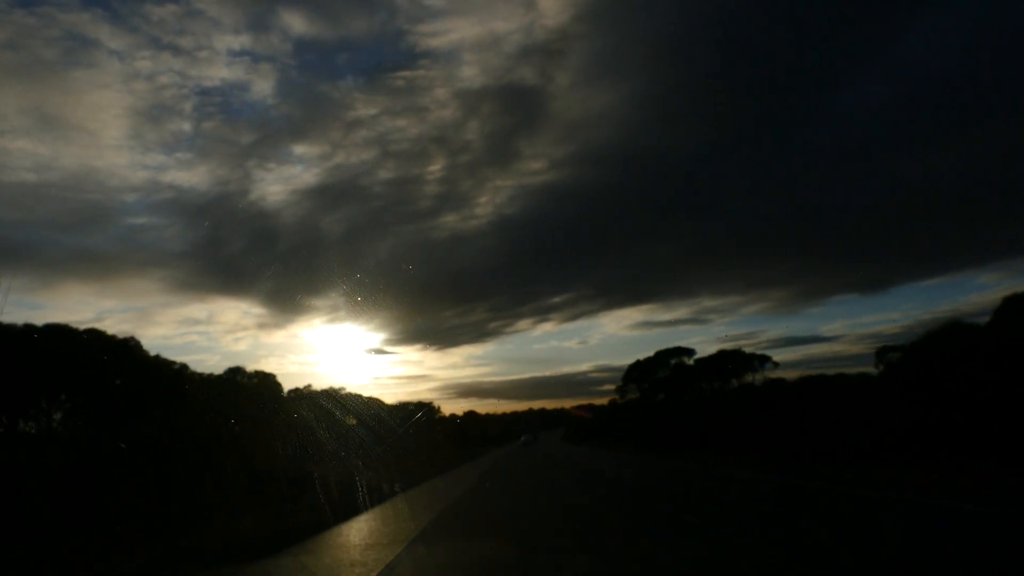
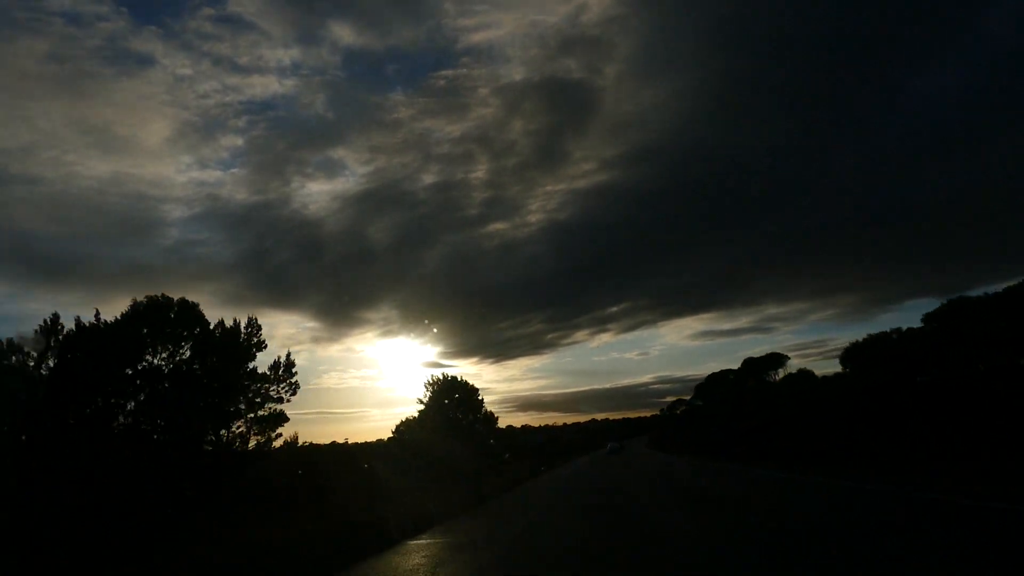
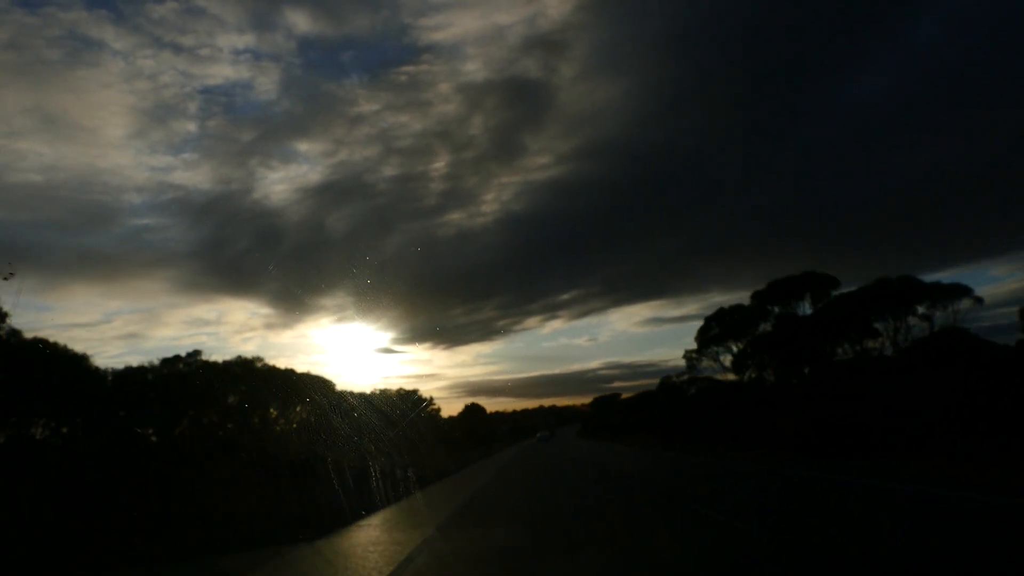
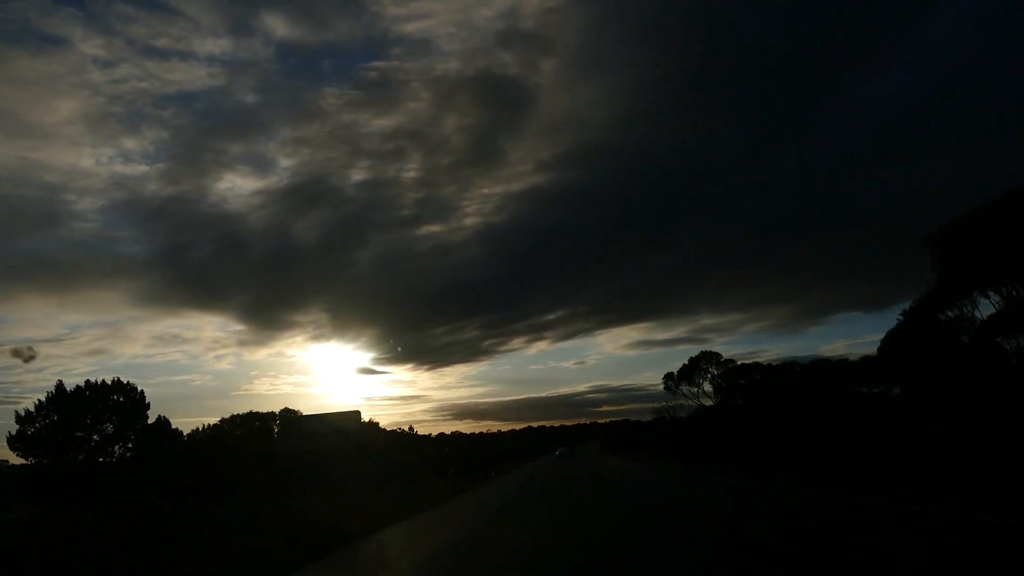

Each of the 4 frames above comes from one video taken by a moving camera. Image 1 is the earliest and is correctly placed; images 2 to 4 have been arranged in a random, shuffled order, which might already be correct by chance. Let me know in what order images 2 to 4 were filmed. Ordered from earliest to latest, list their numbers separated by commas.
3, 2, 4
